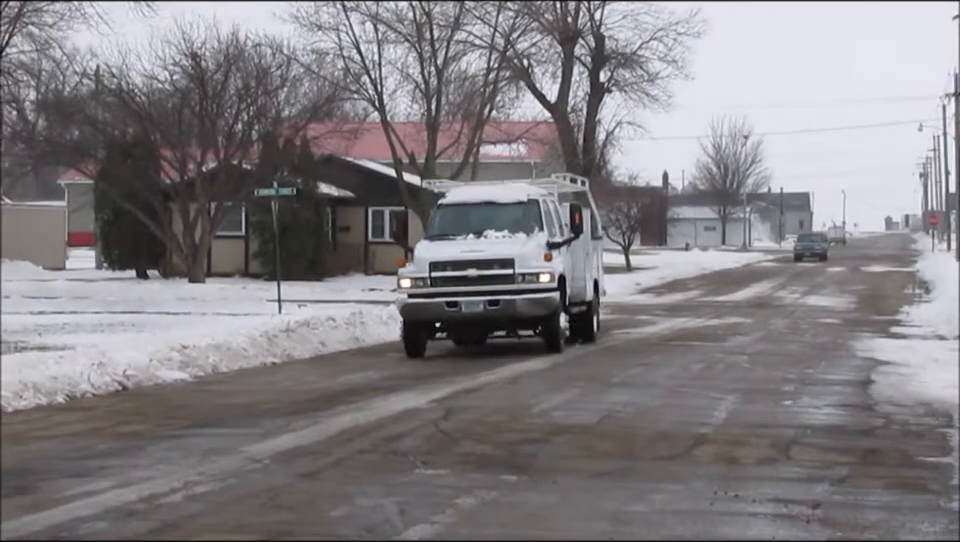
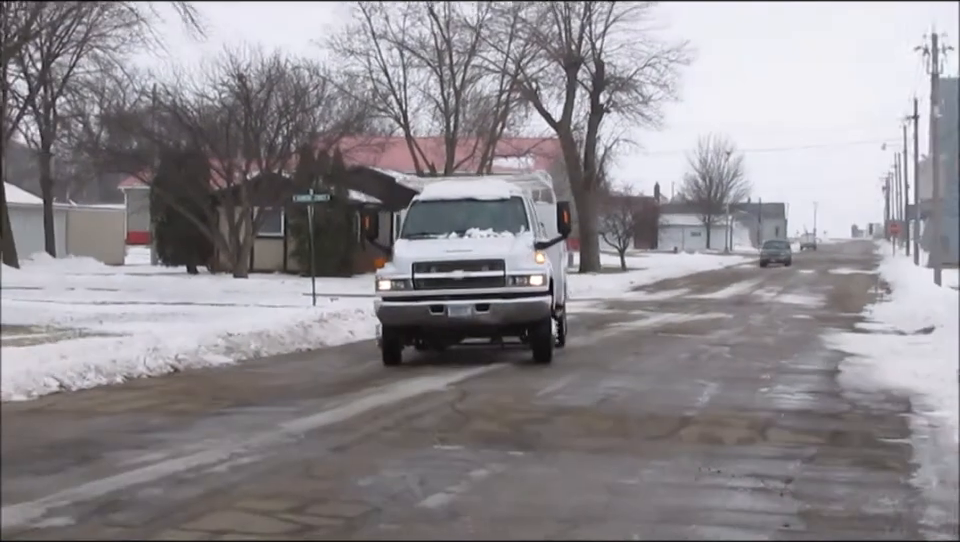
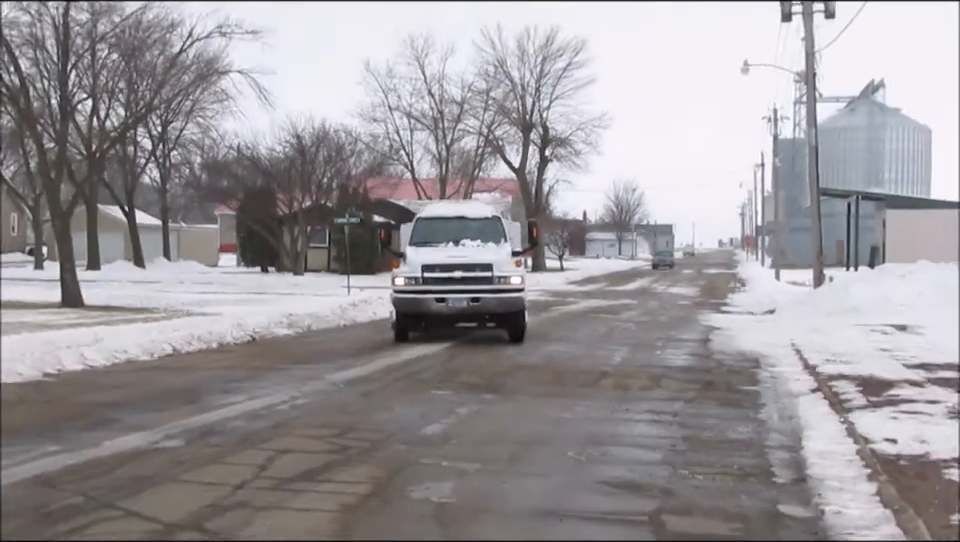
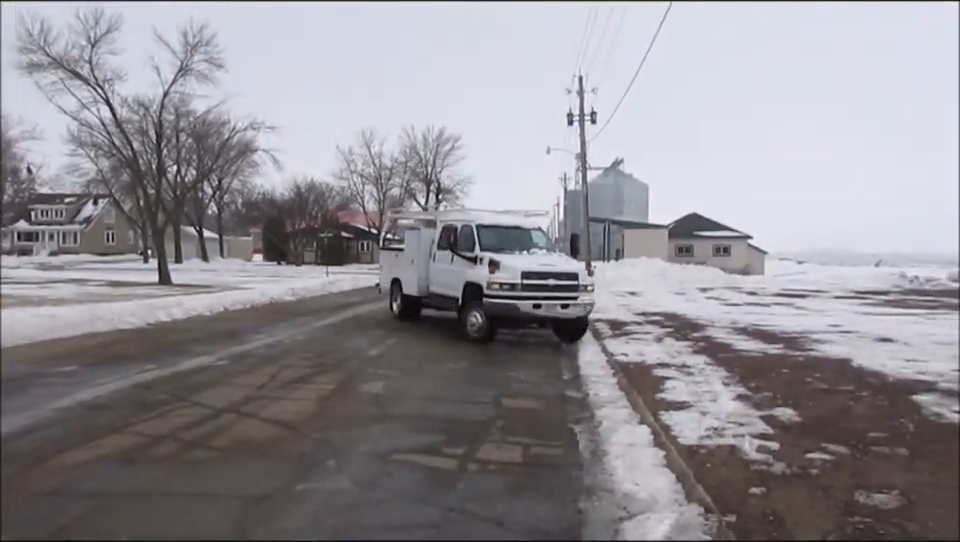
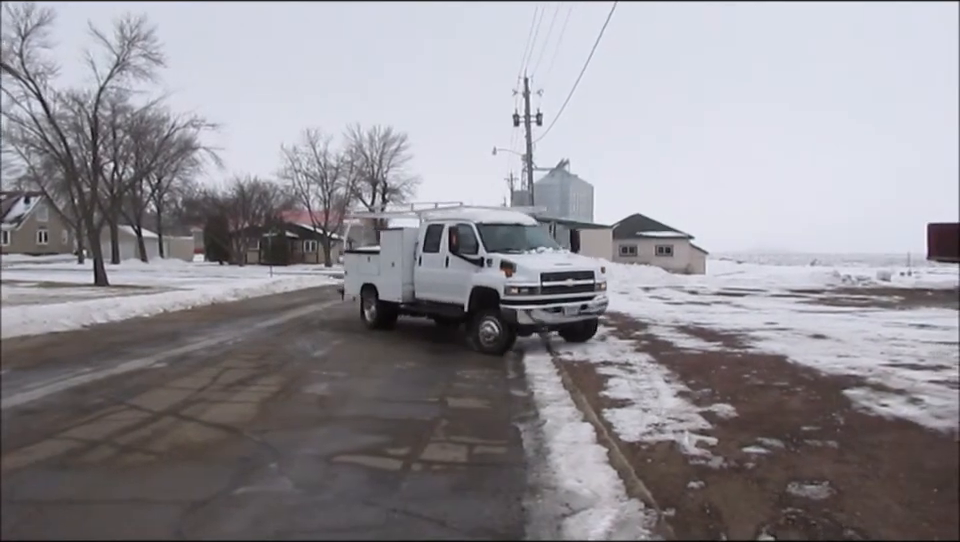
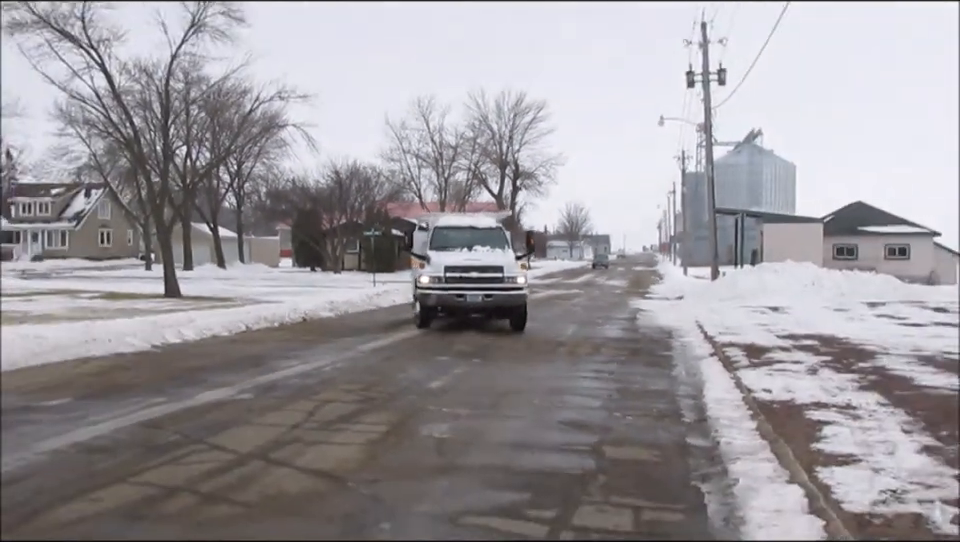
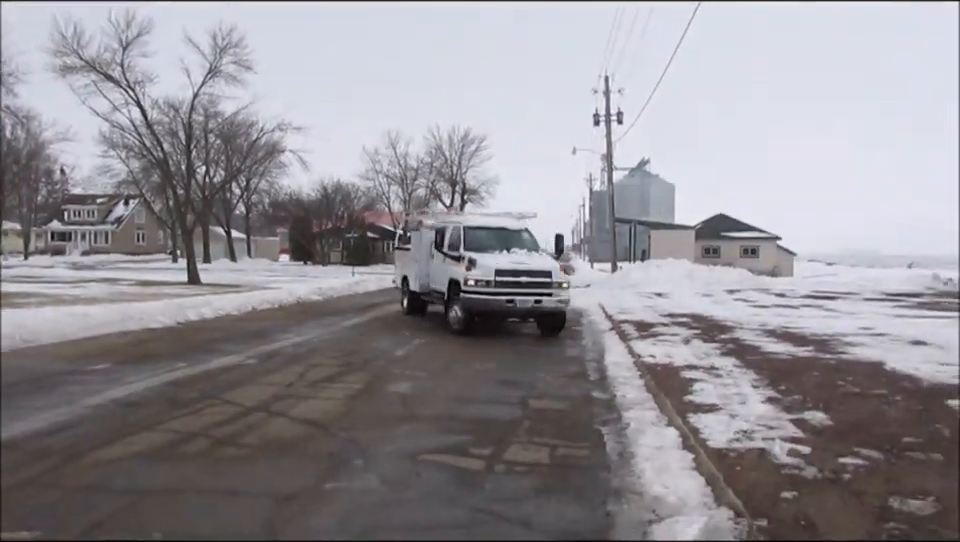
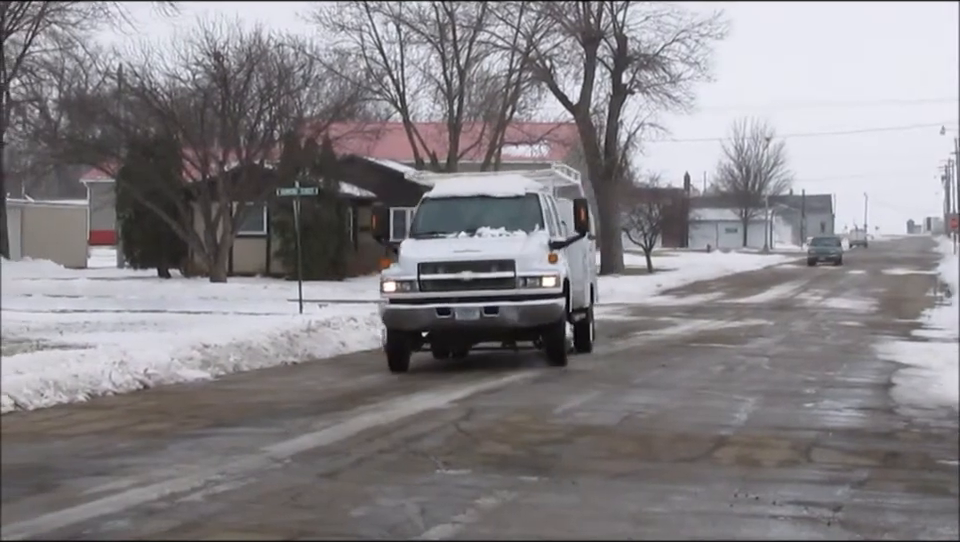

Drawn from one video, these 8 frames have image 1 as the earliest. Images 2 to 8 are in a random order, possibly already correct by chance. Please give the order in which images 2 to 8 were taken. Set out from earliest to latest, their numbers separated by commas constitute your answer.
8, 2, 3, 6, 7, 4, 5
